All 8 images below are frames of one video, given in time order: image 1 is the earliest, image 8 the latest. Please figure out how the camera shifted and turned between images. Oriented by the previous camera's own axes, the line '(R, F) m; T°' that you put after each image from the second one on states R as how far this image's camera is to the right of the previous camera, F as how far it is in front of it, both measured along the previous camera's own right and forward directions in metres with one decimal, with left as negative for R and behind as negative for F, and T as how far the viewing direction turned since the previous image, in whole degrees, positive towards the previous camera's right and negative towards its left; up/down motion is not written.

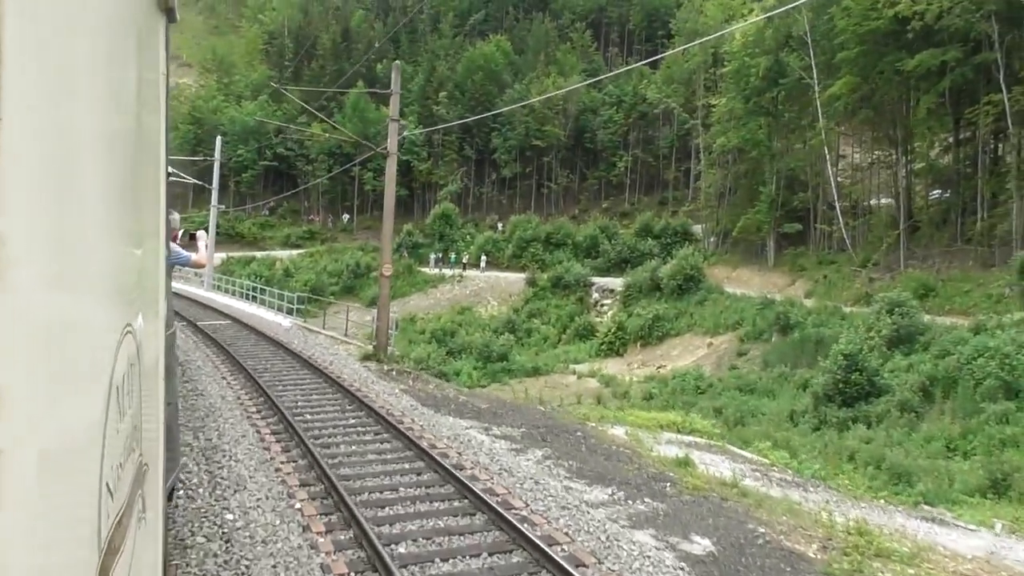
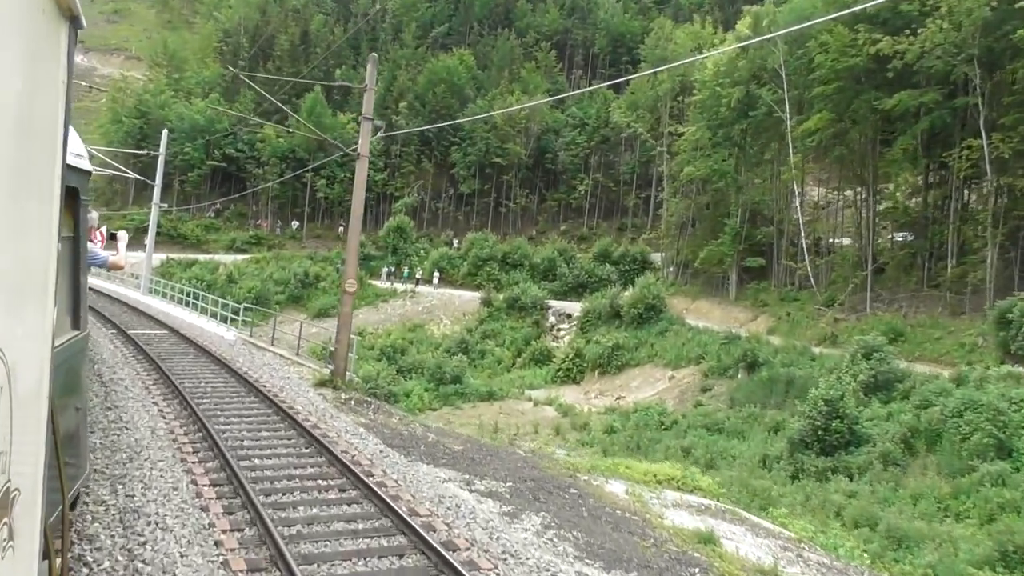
(-0.4, +1.2) m; +4°
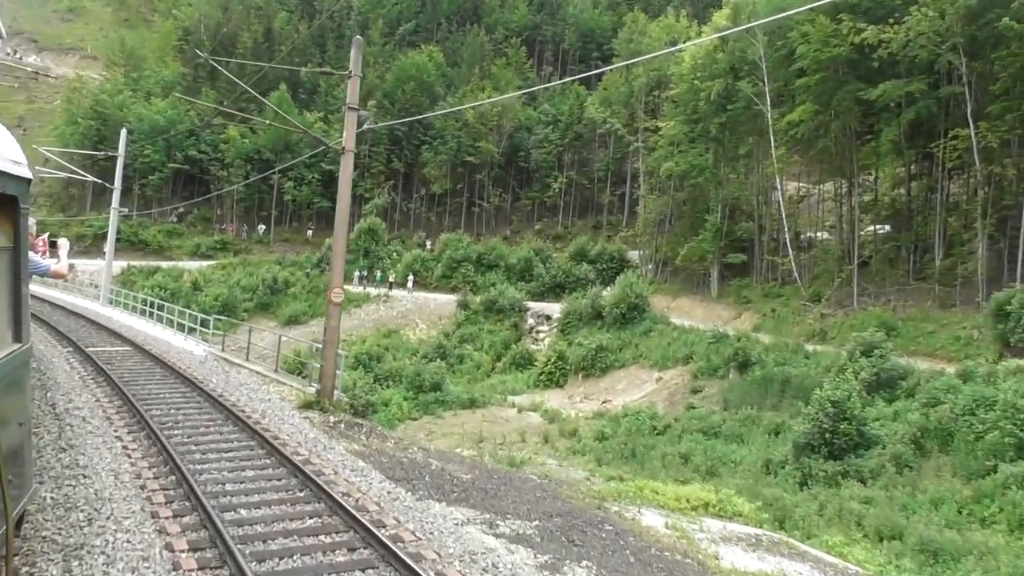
(-0.4, +1.0) m; +2°
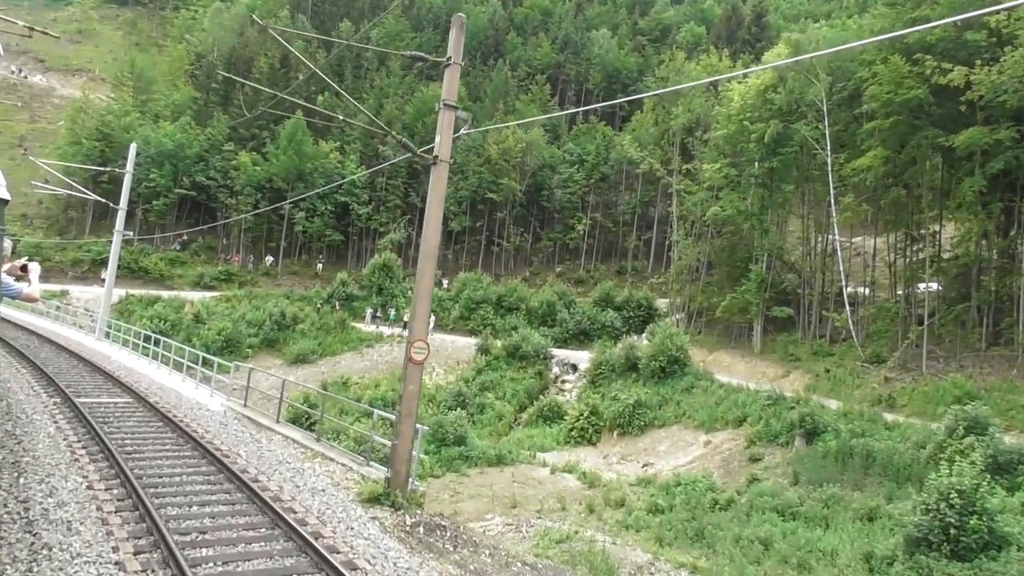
(-1.2, +2.3) m; 0°
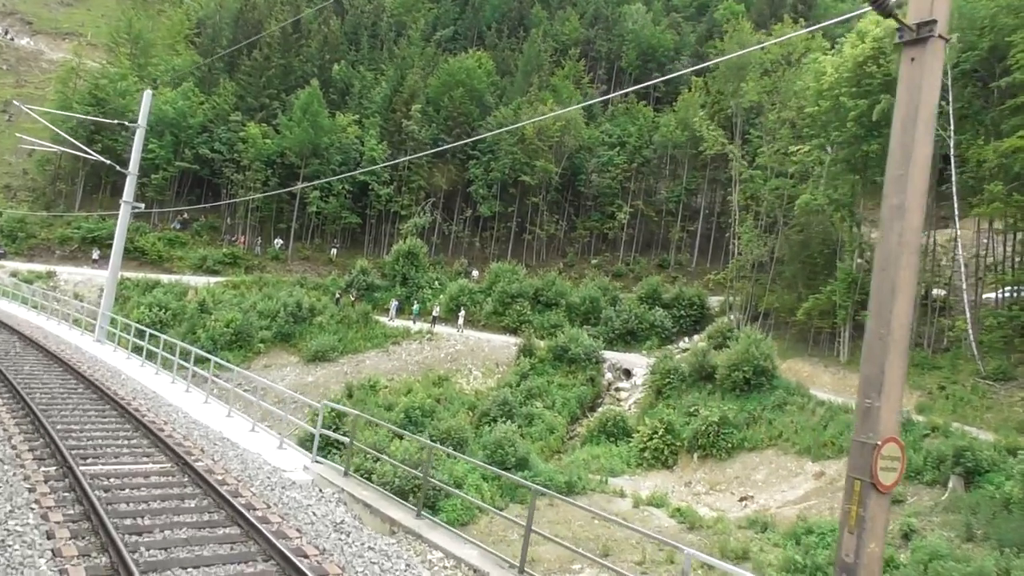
(-2.3, +3.9) m; +1°
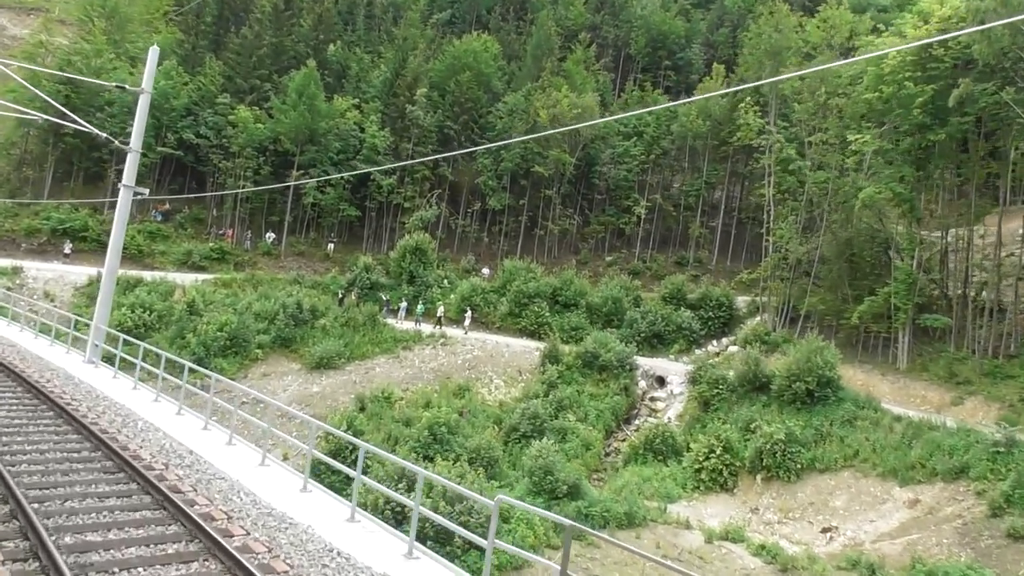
(-1.7, +2.7) m; +2°
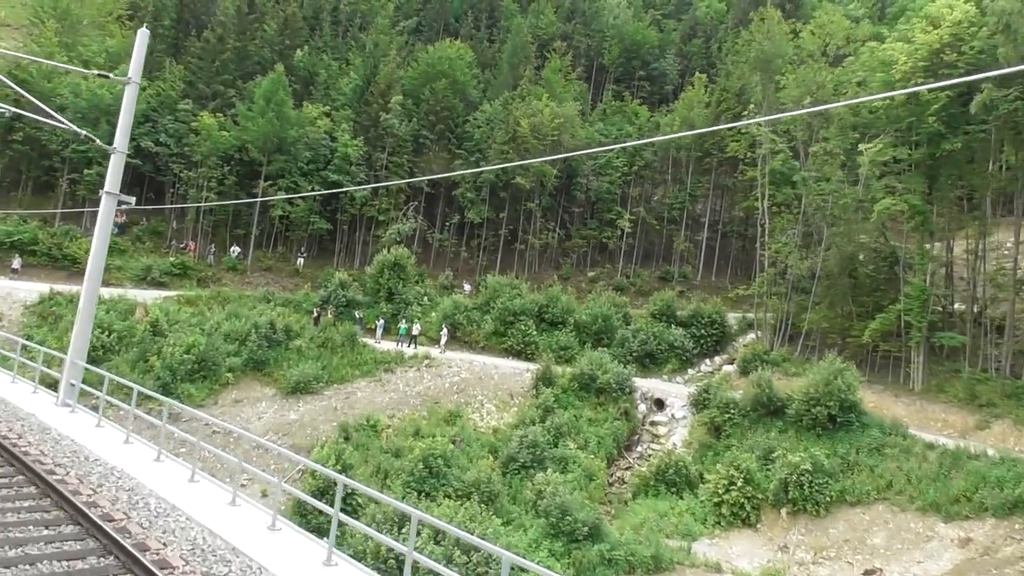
(-1.3, +1.8) m; +3°
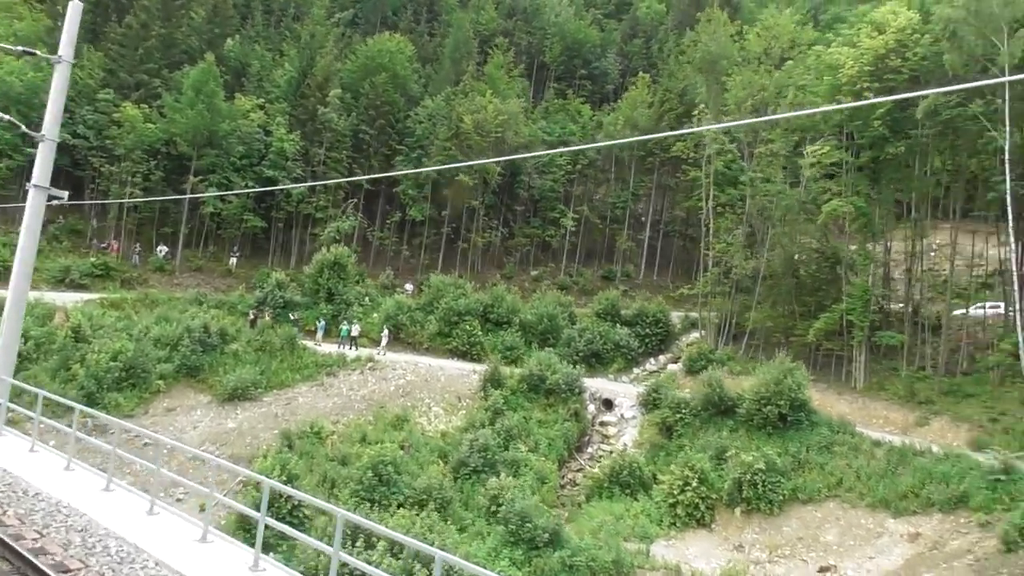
(-0.5, +0.5) m; +5°
